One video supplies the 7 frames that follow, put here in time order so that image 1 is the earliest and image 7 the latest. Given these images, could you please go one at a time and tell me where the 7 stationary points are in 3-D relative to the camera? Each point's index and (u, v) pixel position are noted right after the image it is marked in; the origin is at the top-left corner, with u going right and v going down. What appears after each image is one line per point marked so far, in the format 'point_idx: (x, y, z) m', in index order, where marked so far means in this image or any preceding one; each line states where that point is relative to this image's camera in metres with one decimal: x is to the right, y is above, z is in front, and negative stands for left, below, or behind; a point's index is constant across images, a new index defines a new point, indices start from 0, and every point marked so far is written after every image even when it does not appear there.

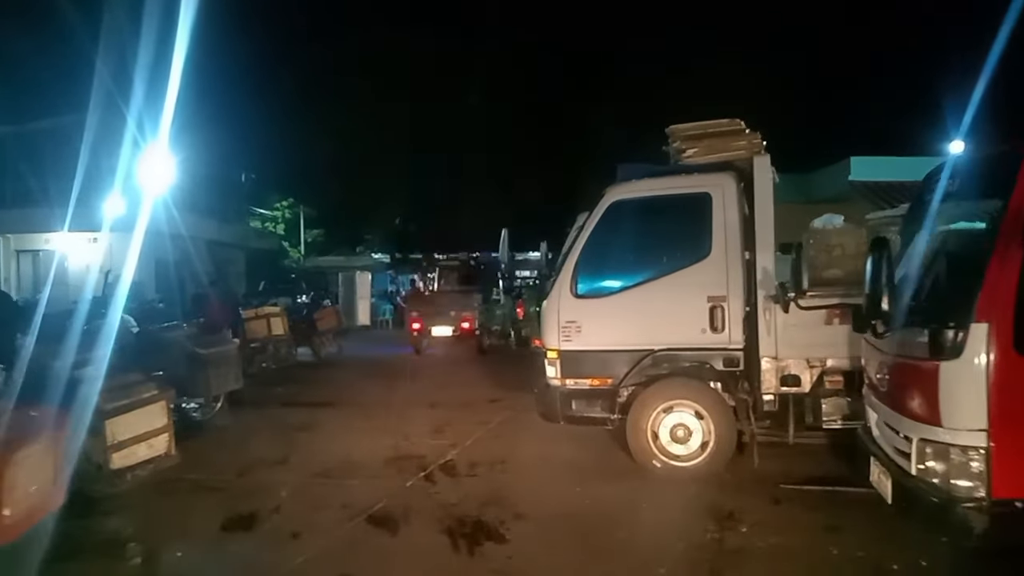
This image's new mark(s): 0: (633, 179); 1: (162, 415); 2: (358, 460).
0: (+1.2, +1.1, +8.3) m
1: (-3.3, -1.2, +7.7) m
2: (-1.7, -1.9, +9.1) m
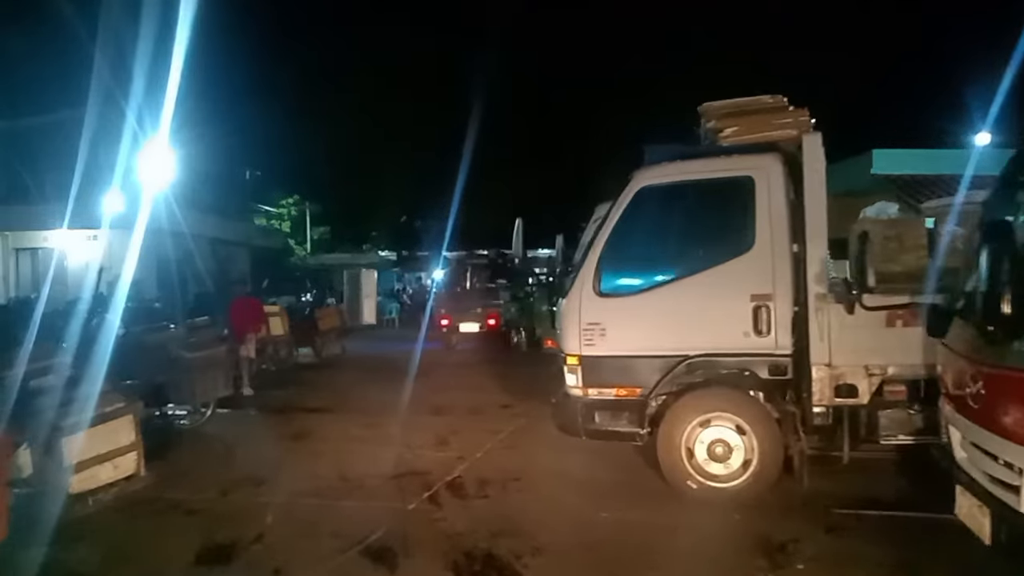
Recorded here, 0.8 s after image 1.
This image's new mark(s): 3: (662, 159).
0: (+1.3, +1.1, +7.3) m
1: (-3.1, -1.2, +6.8) m
2: (-1.5, -1.8, +8.2) m
3: (+1.3, +1.1, +7.4) m
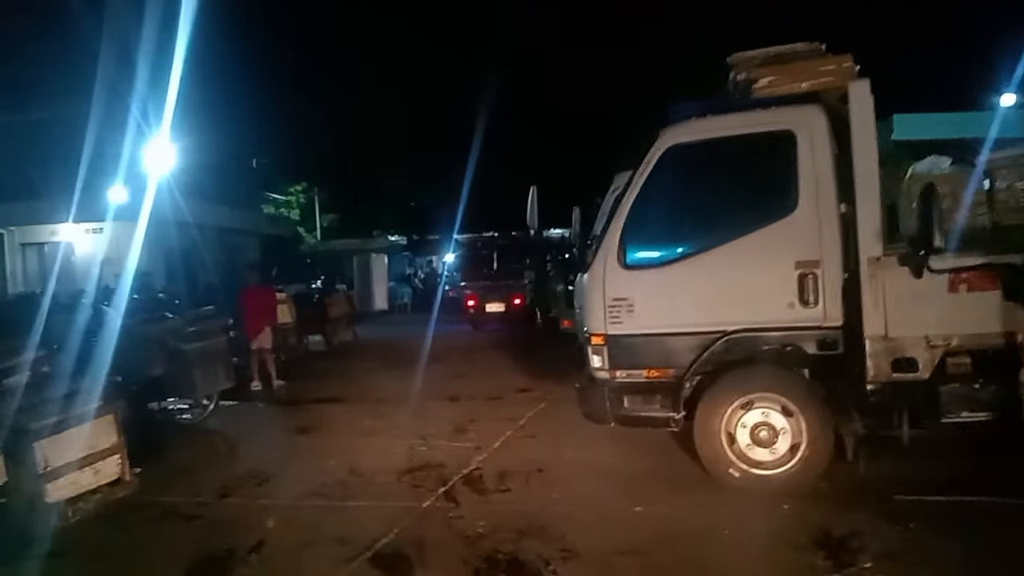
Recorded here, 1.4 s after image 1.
0: (+1.4, +1.4, +6.6) m
1: (-3.0, -1.1, +6.2) m
2: (-1.3, -1.7, +7.6) m
3: (+1.4, +1.4, +6.6) m
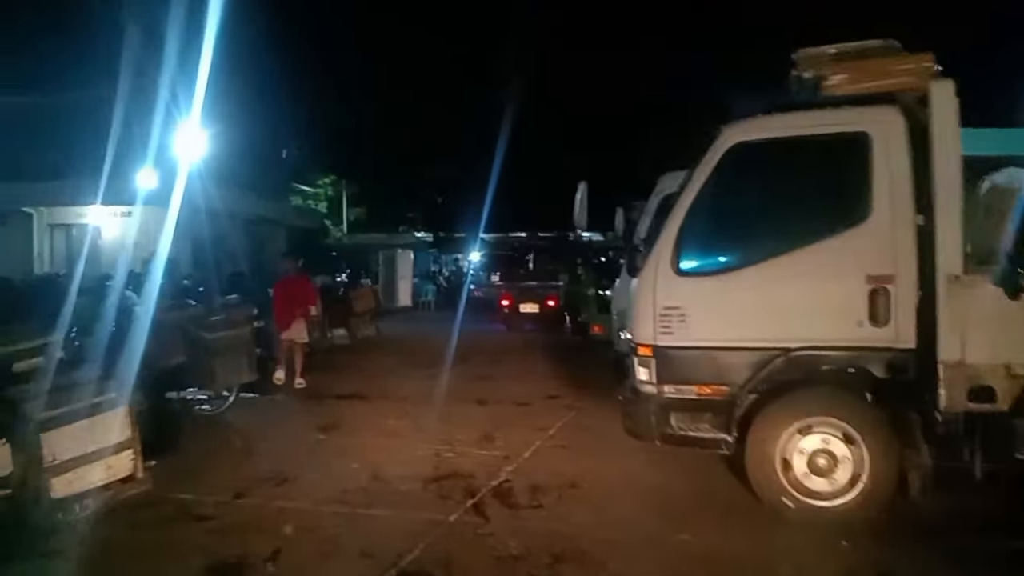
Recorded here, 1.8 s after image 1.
0: (+1.8, +1.3, +6.2) m
1: (-2.7, -1.0, +5.9) m
2: (-1.1, -1.6, +7.2) m
3: (+1.8, +1.3, +6.2) m
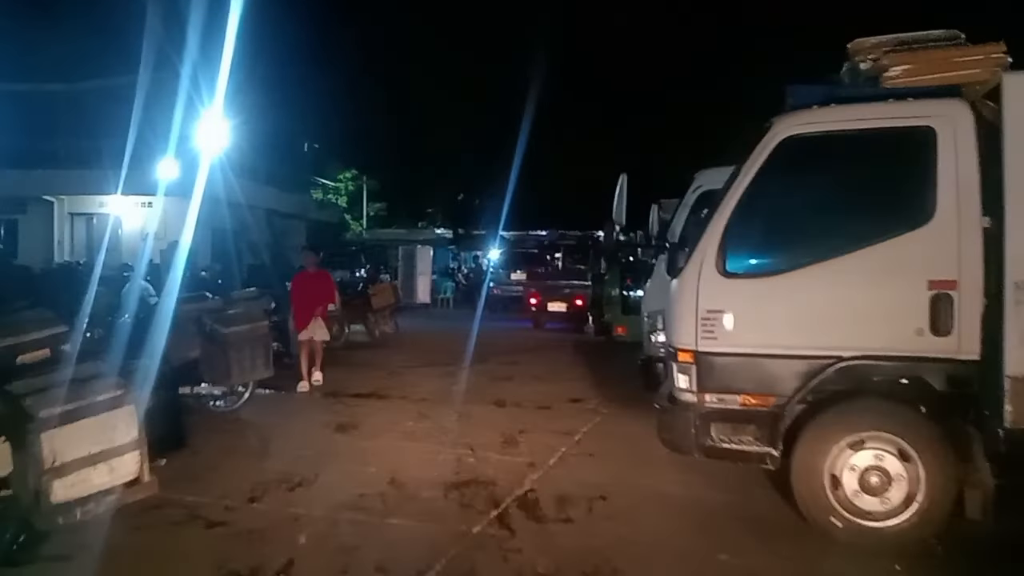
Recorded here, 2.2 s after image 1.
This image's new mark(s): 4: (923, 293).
0: (+2.0, +1.2, +5.8) m
1: (-2.5, -0.9, +5.6) m
2: (-0.8, -1.6, +6.8) m
3: (+2.1, +1.3, +5.8) m
4: (+2.6, 0.0, +5.3) m
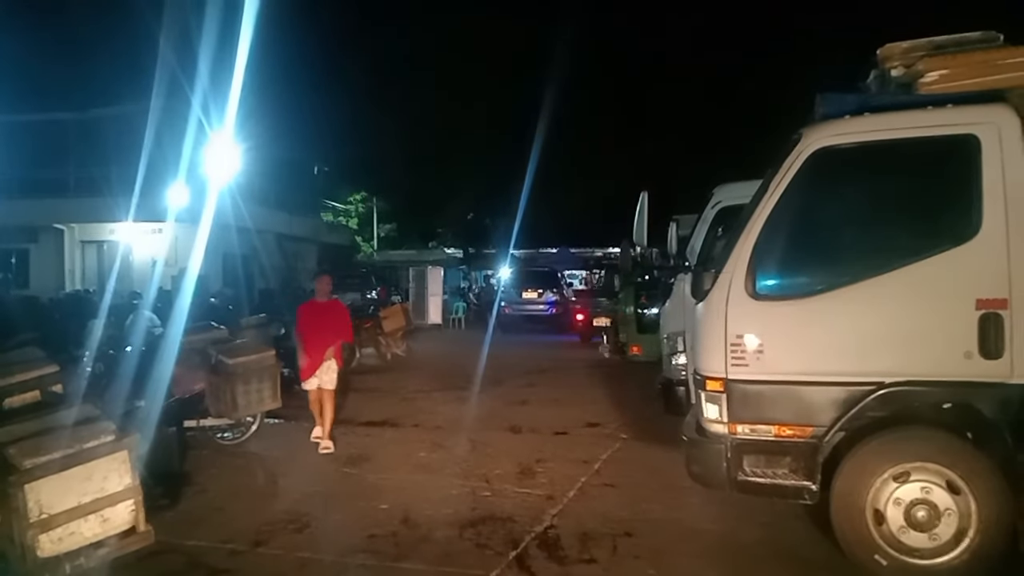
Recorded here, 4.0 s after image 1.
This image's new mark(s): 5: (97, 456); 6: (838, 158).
0: (+2.1, +1.1, +5.4) m
1: (-2.4, -1.1, +5.2) m
2: (-0.7, -1.8, +6.5) m
3: (+2.1, +1.1, +5.4) m
4: (+2.6, -0.1, +4.9) m
5: (-2.5, -1.0, +5.0) m
6: (+2.0, +0.8, +5.3) m
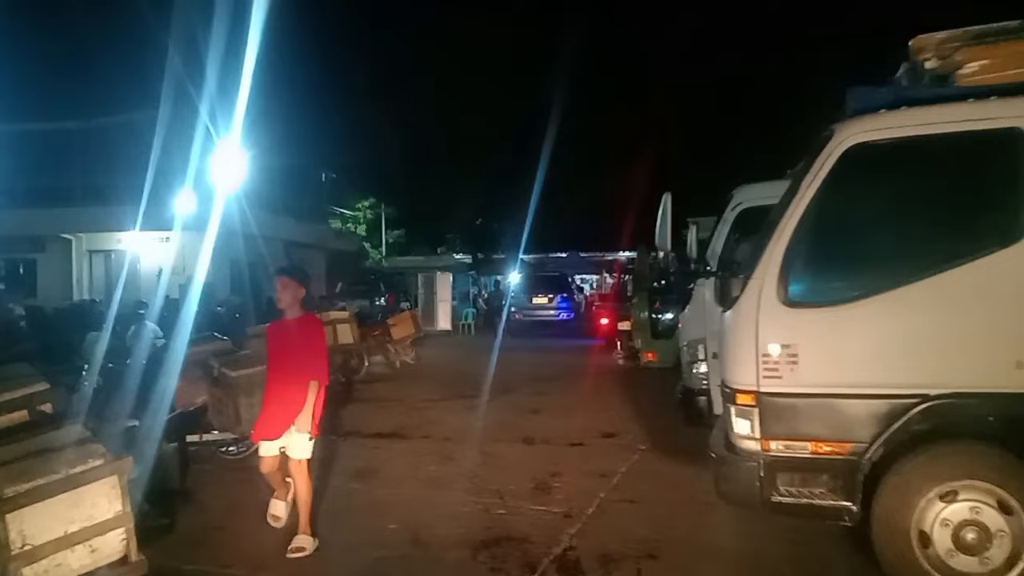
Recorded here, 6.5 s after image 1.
0: (+2.2, +1.1, +5.1) m
1: (-2.3, -1.2, +4.9) m
2: (-0.6, -1.9, +6.2) m
3: (+2.2, +1.1, +5.1) m
4: (+2.7, -0.2, +4.5) m
5: (-2.4, -1.1, +4.7) m
6: (+2.1, +0.8, +4.9) m
